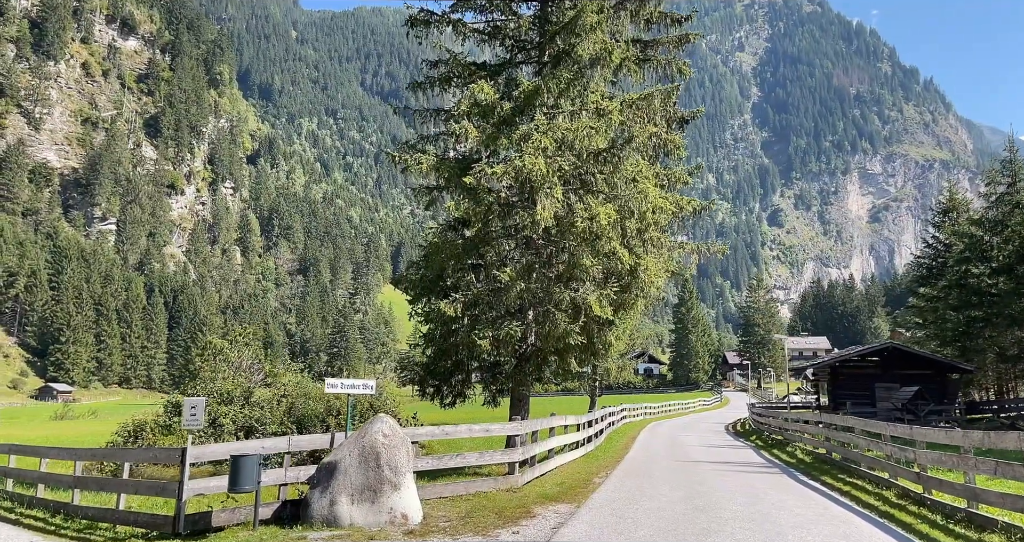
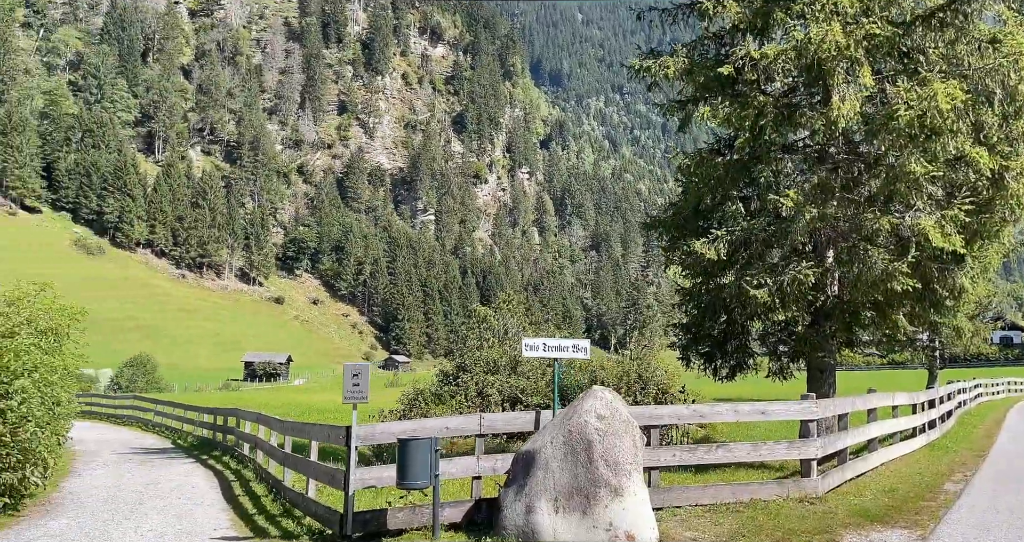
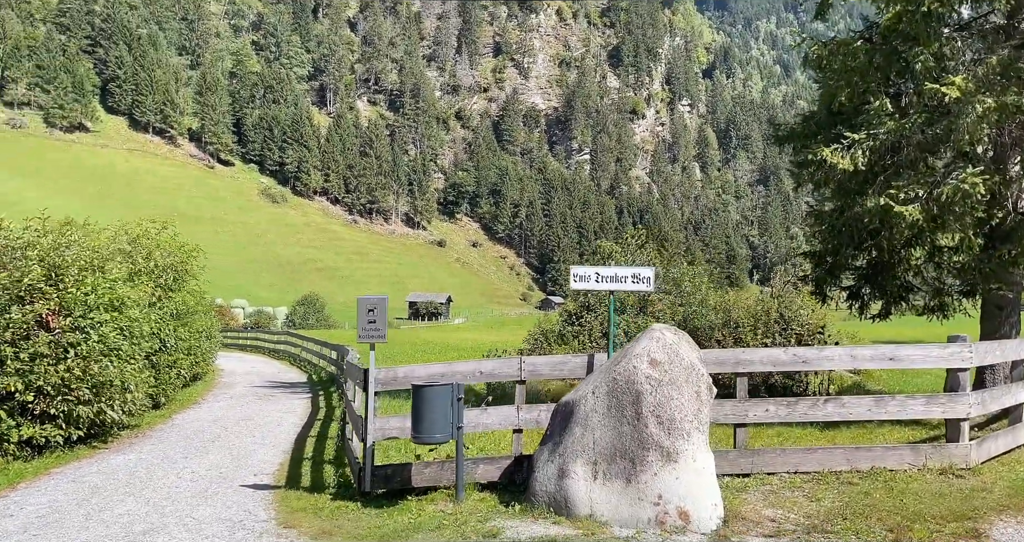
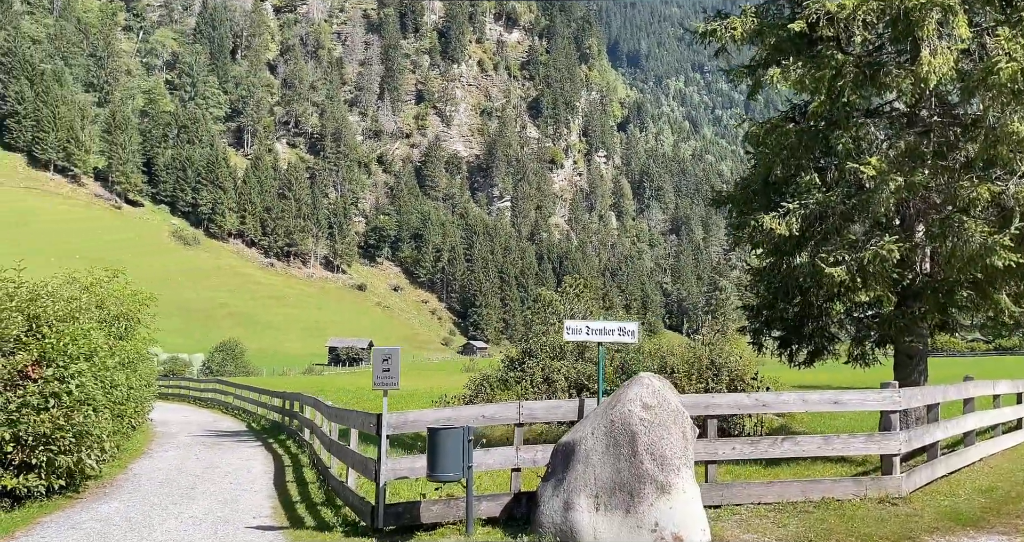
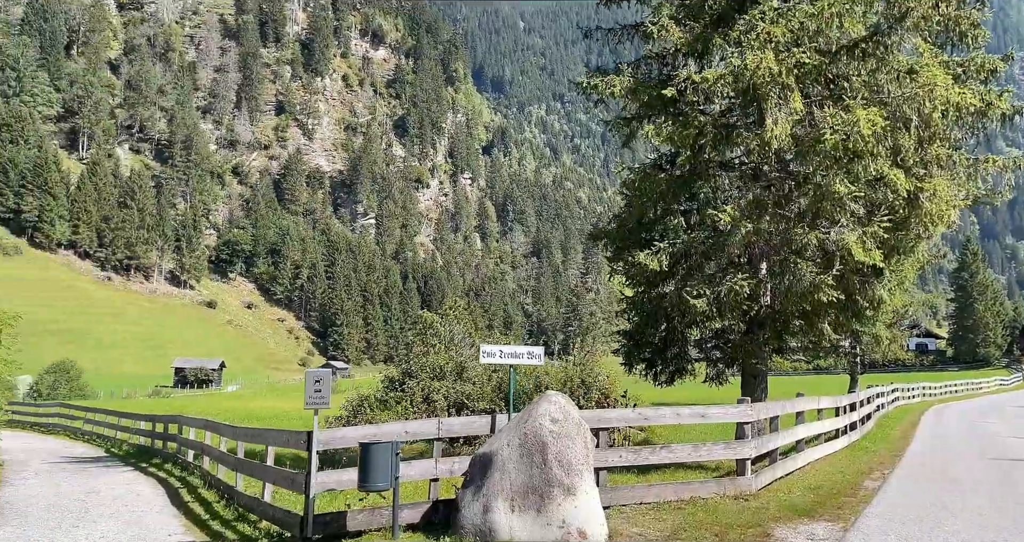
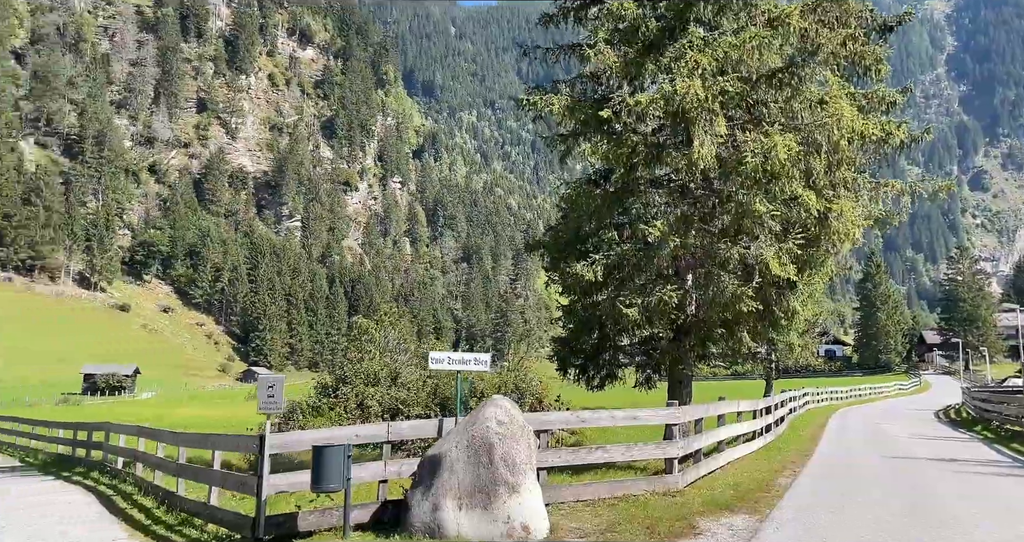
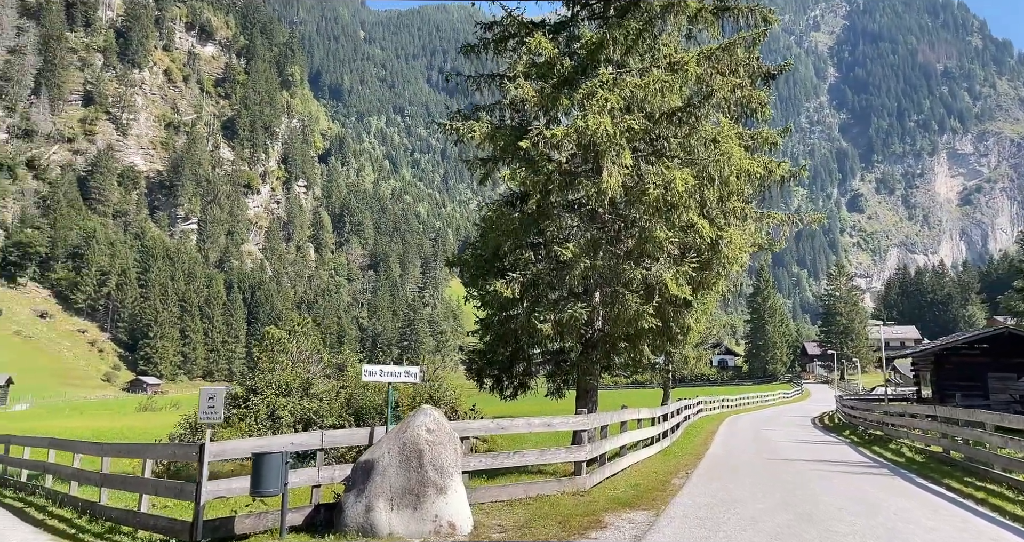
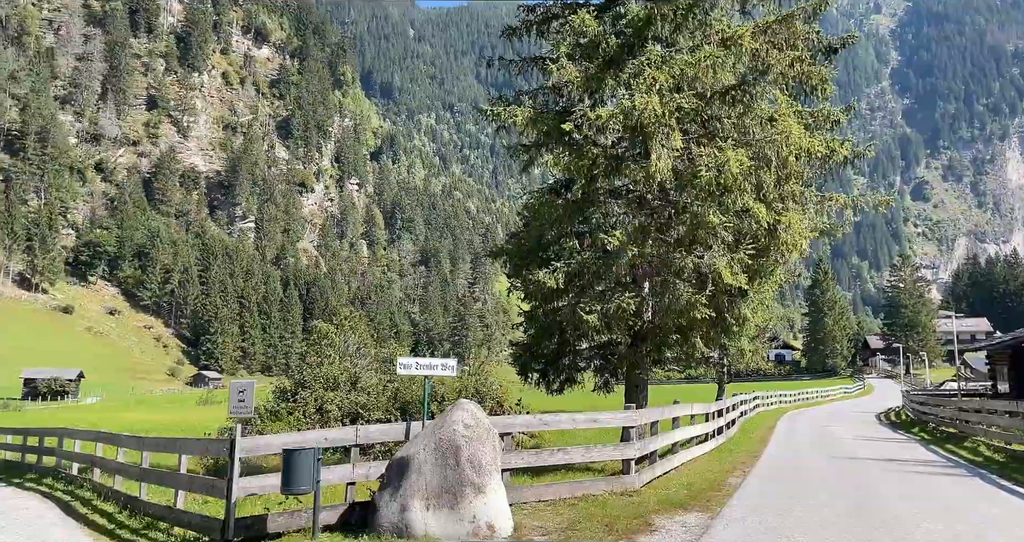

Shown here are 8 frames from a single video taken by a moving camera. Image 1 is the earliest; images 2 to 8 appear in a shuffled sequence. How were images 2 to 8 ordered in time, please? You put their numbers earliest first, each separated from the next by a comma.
7, 8, 6, 5, 2, 4, 3
